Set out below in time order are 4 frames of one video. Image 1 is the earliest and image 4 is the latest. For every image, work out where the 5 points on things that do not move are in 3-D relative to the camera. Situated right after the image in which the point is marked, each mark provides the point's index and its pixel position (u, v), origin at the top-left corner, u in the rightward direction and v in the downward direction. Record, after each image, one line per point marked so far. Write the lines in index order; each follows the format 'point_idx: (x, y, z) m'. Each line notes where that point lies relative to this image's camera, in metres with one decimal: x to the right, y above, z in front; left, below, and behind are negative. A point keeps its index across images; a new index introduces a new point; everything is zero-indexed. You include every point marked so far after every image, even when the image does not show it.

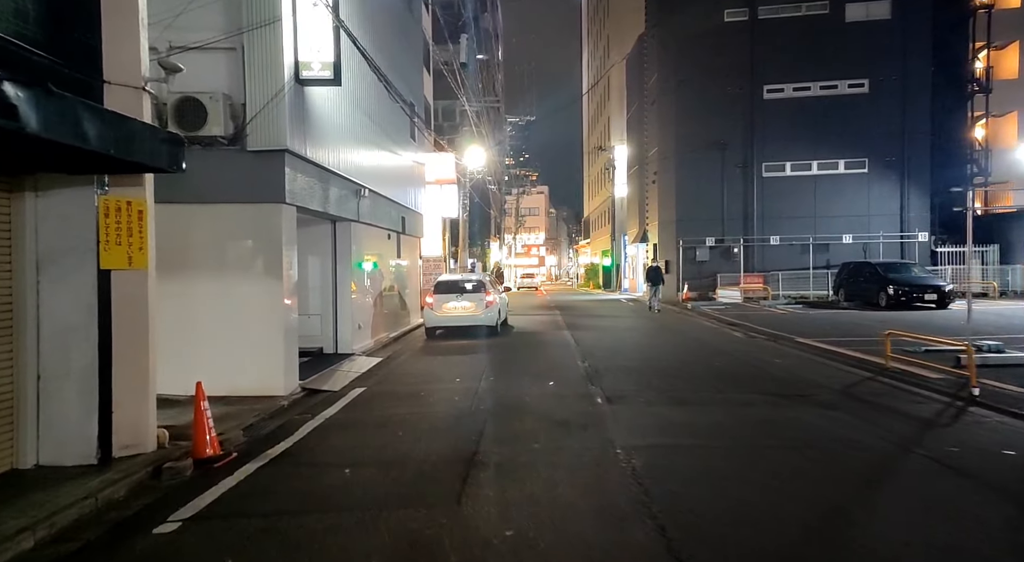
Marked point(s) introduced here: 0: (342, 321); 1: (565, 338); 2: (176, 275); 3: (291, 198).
0: (-3.6, -0.8, +14.6) m
1: (+1.4, -1.4, +17.4) m
2: (-5.2, +0.1, +10.5) m
3: (-3.4, +1.3, +10.7) m
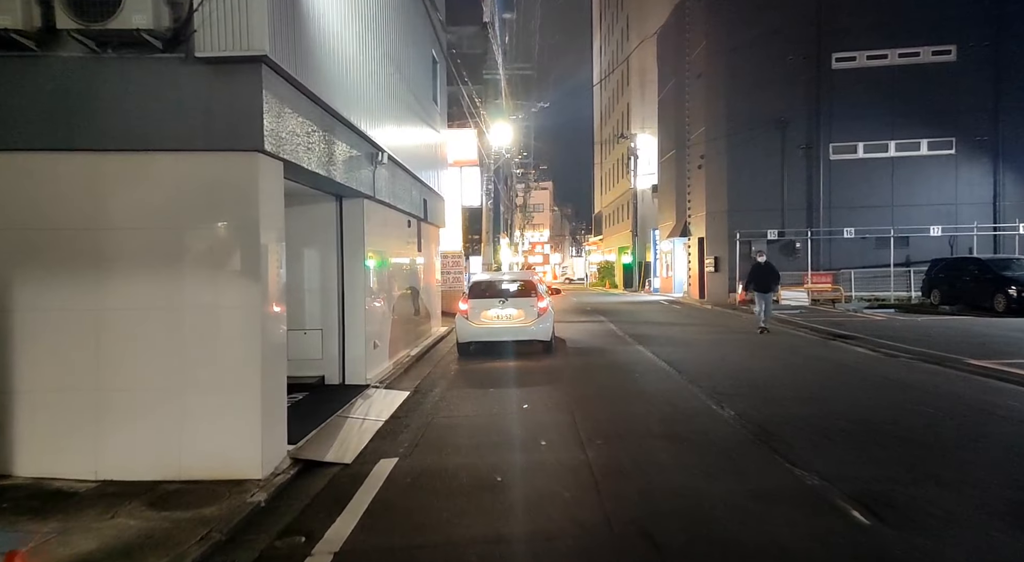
0: (-2.4, -0.9, +10.3) m
1: (+2.6, -1.4, +13.1) m
2: (-4.0, +0.1, +6.2) m
3: (-2.2, +1.3, +6.4) m
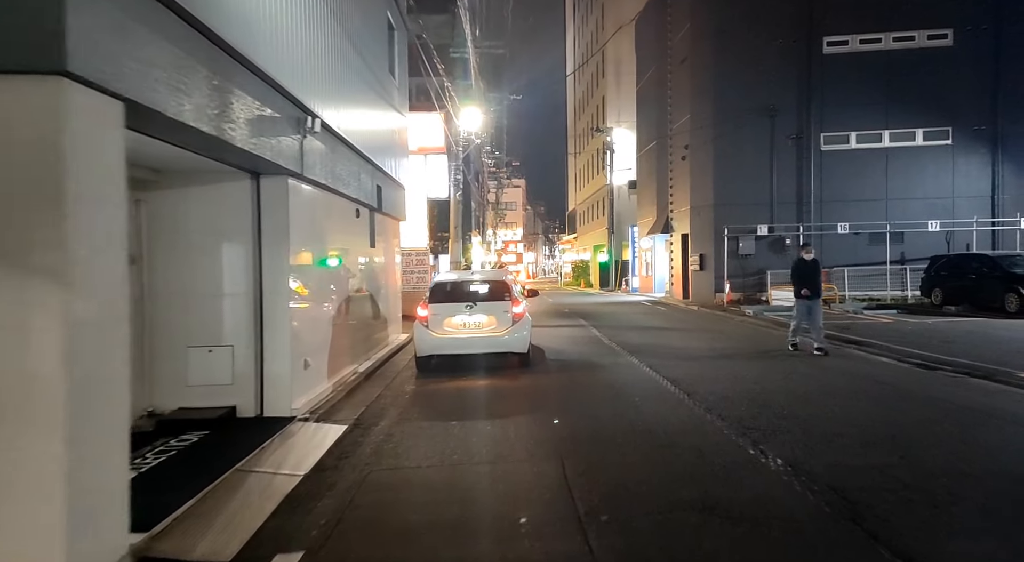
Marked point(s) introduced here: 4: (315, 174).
0: (-2.8, -0.9, +8.0) m
1: (+2.1, -1.4, +11.0) m
2: (-4.2, +0.1, +3.9) m
3: (-2.5, +1.3, +4.1) m
4: (-2.5, +1.4, +8.7) m
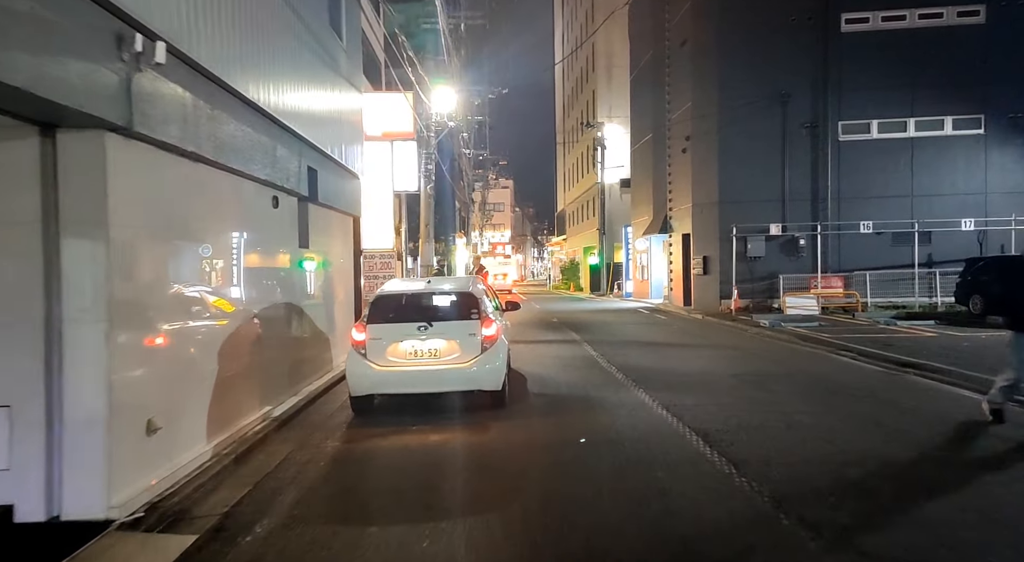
0: (-3.1, -1.0, +5.0) m
1: (+1.7, -1.6, +8.1) m
2: (-4.4, -0.1, +0.9) m
3: (-2.7, +1.1, +1.2) m
4: (-2.8, +1.2, +5.7) m
